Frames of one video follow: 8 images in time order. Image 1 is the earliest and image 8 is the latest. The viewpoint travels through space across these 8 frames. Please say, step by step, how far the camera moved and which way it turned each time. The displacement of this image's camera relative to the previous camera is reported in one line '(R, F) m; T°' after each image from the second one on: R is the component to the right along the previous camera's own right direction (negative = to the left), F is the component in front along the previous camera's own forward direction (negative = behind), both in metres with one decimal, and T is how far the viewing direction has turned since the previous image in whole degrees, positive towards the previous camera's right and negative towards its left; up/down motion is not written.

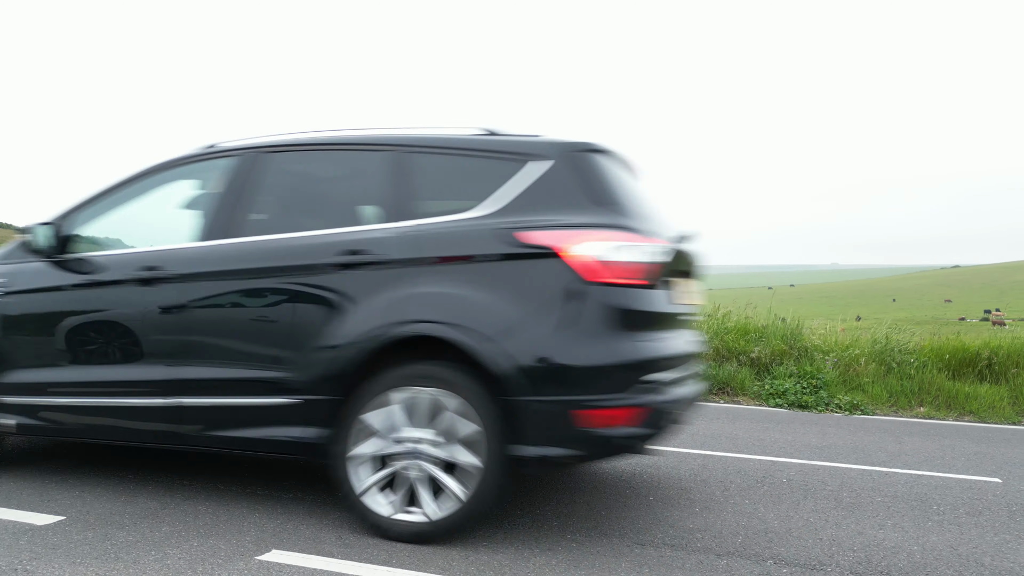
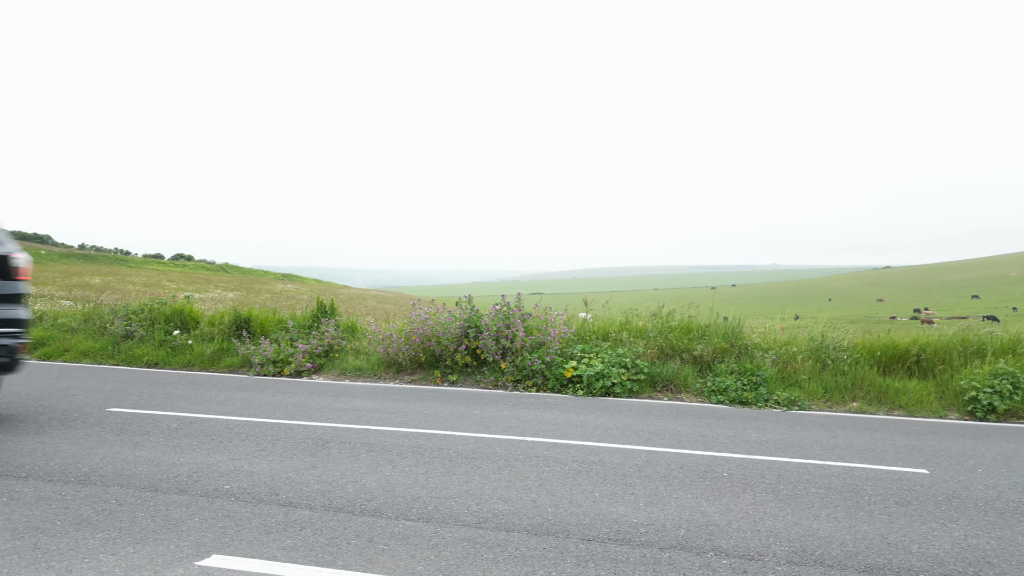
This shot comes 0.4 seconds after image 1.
(0.0, 0.0) m; +4°
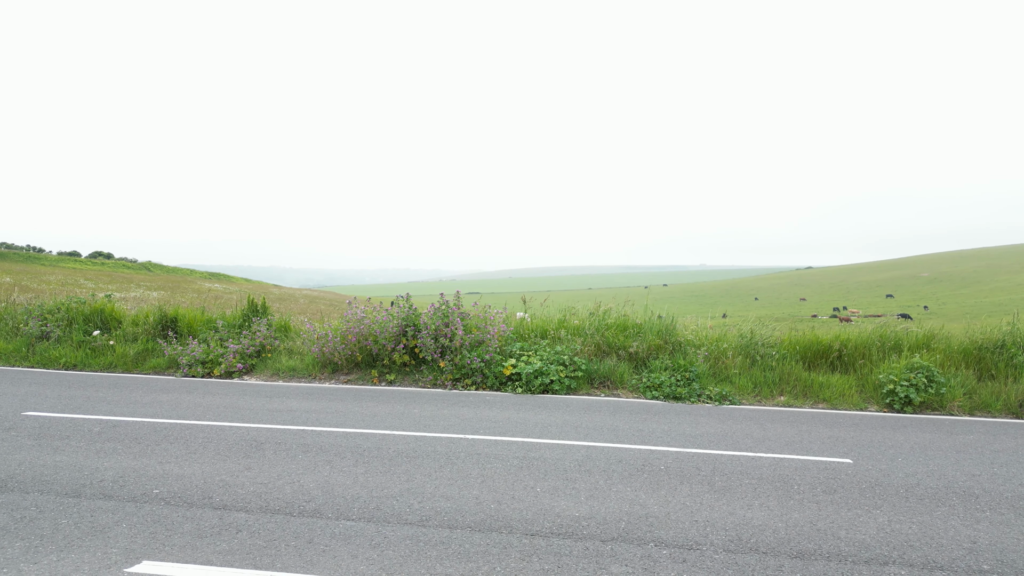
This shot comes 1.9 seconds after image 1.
(0.0, 0.0) m; +5°
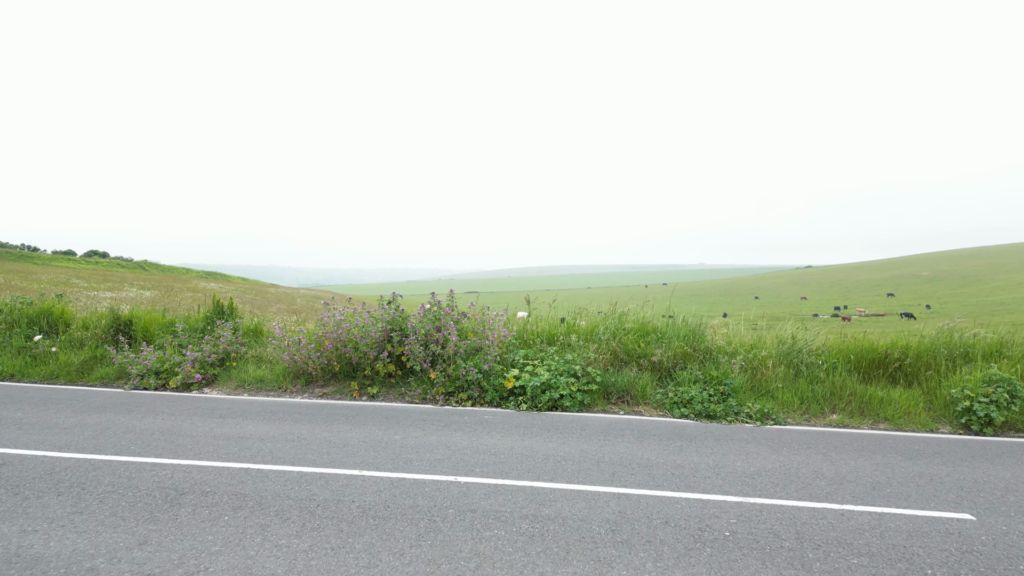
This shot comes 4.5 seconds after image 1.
(0.0, +1.3) m; 0°
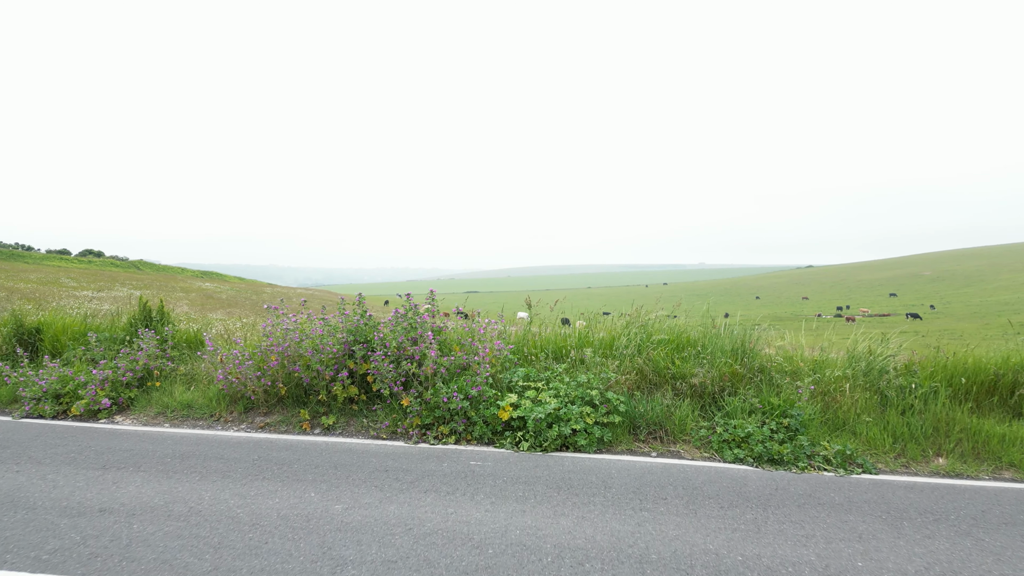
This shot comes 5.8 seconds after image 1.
(0.0, +1.8) m; 0°
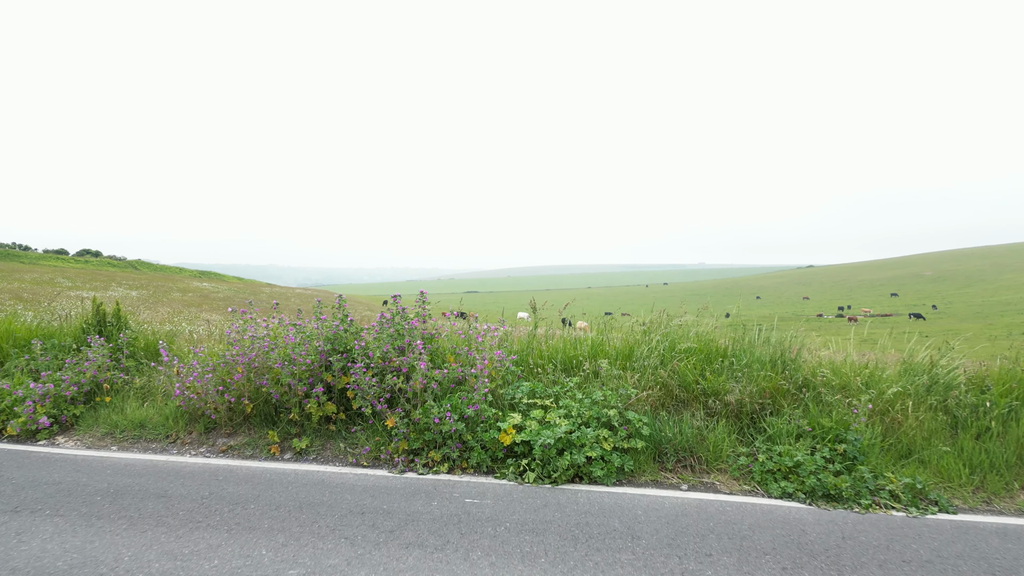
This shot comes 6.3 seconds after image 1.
(0.0, +0.9) m; 0°
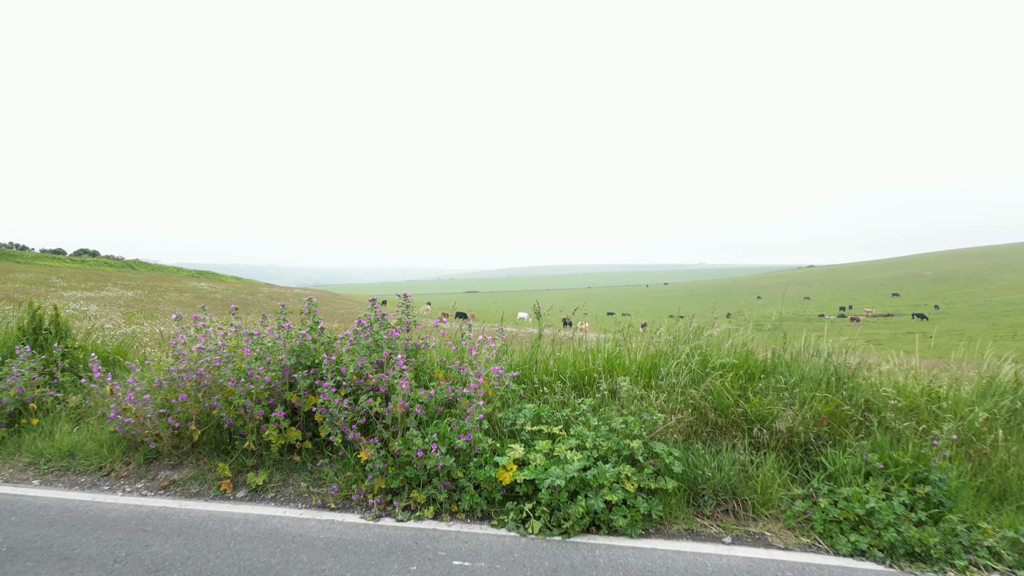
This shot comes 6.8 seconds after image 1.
(0.0, +0.9) m; 0°
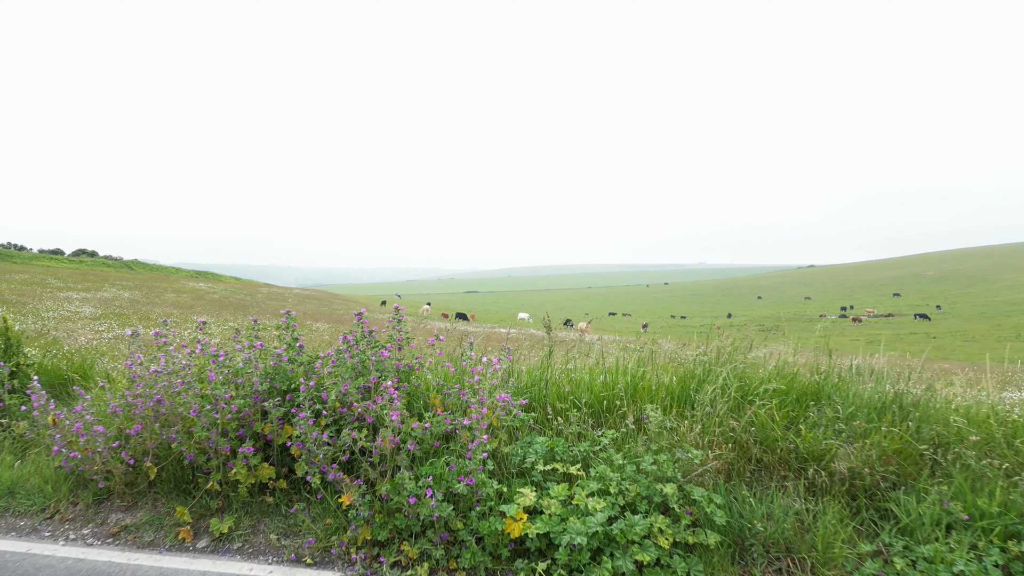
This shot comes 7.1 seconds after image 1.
(0.0, +0.6) m; 0°
